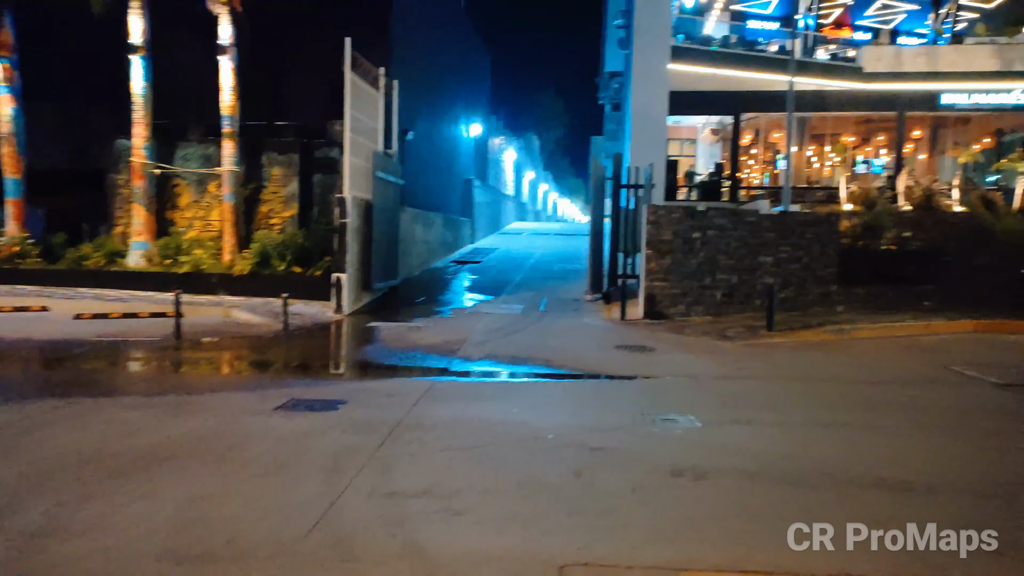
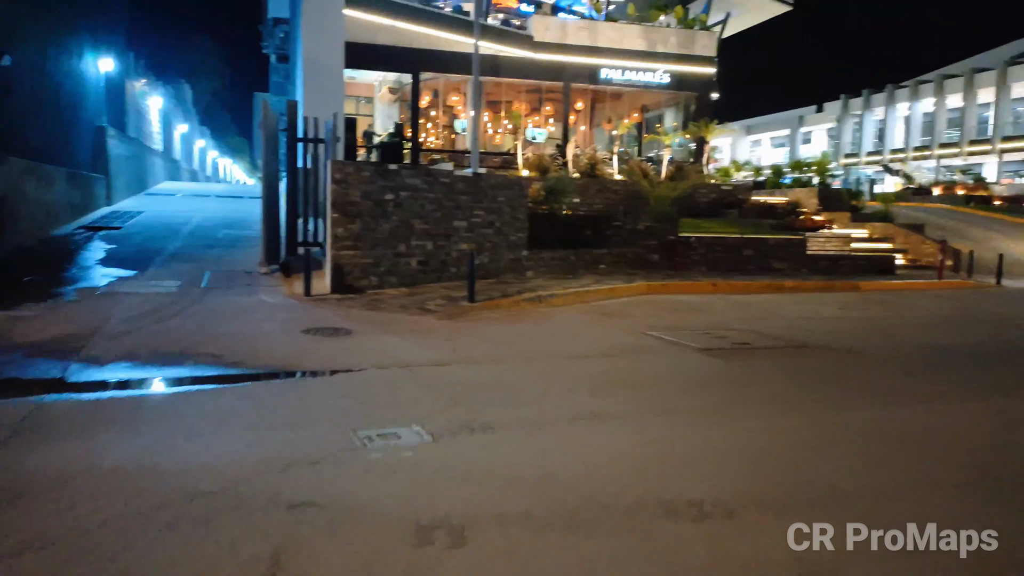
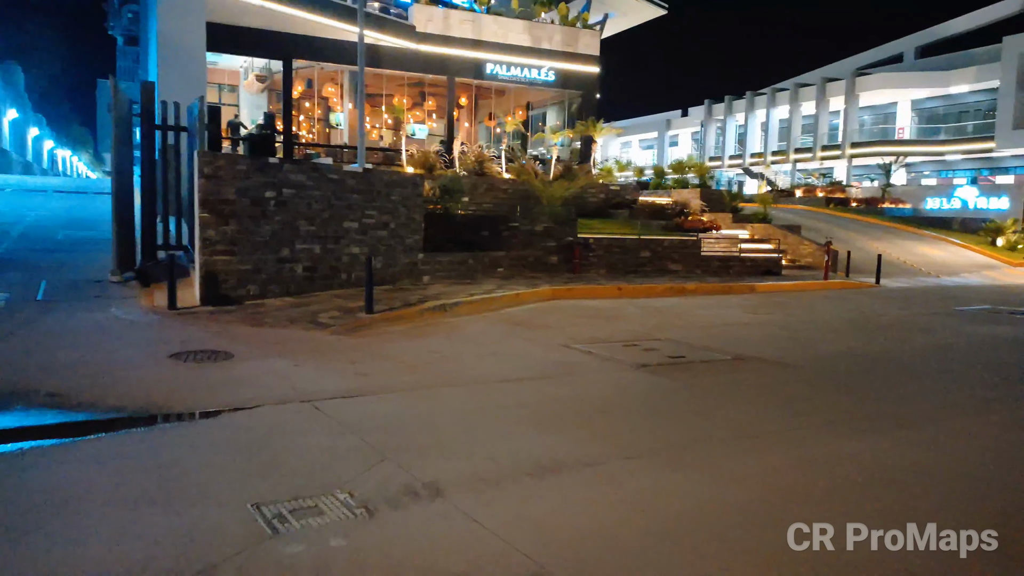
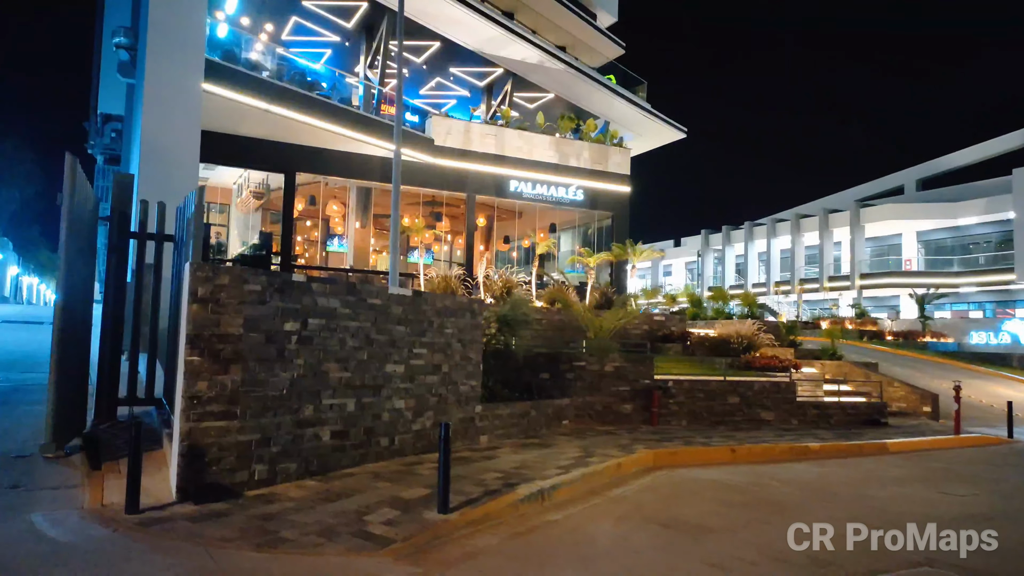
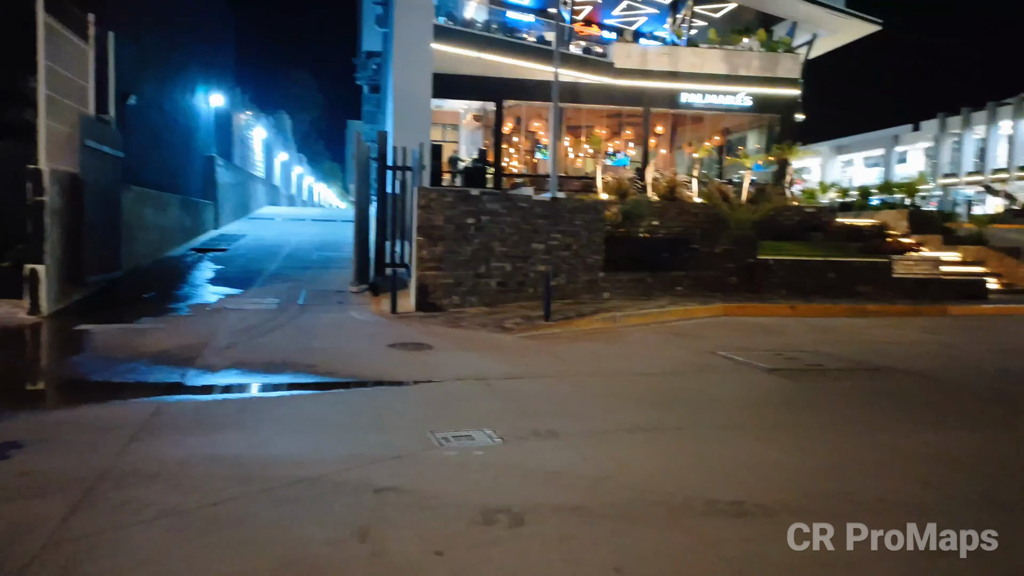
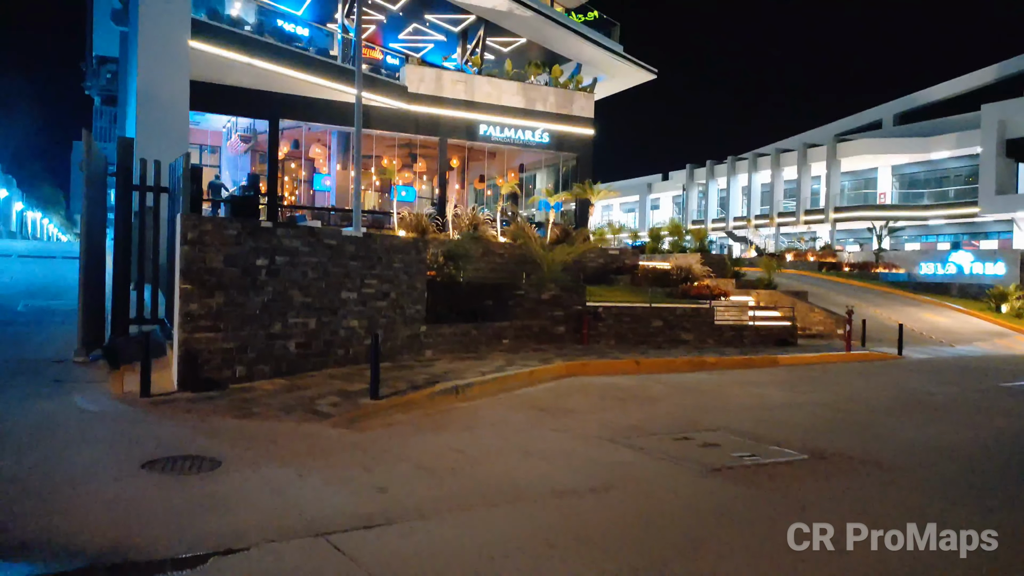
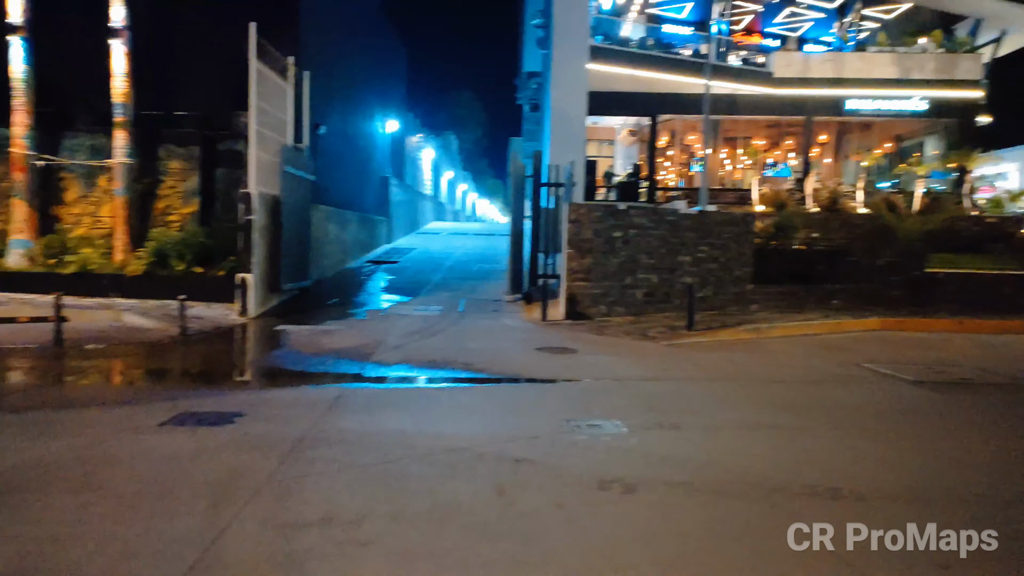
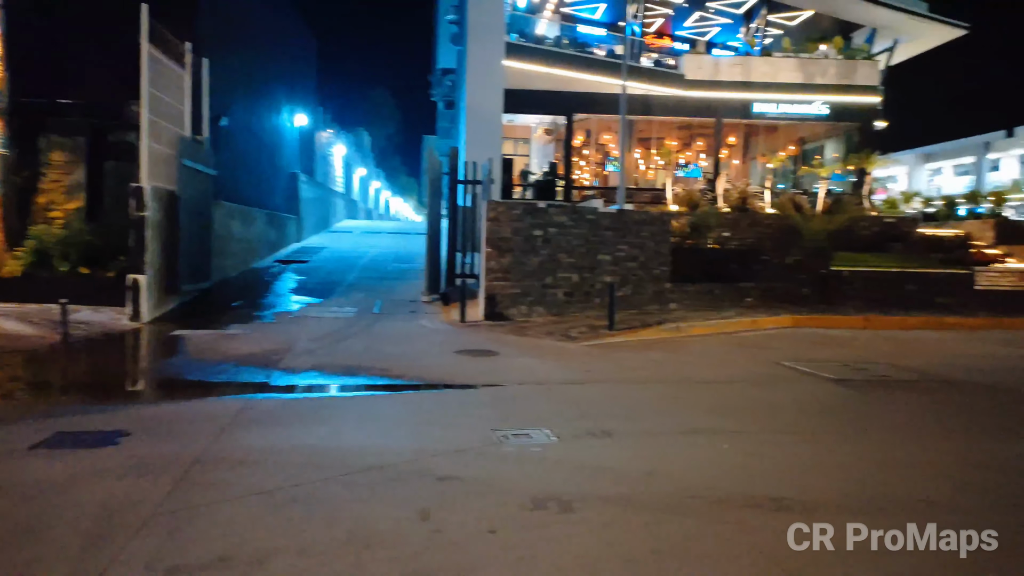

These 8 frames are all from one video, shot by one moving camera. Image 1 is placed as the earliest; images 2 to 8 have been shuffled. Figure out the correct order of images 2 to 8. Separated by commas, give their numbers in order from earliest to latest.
7, 8, 5, 2, 3, 6, 4
